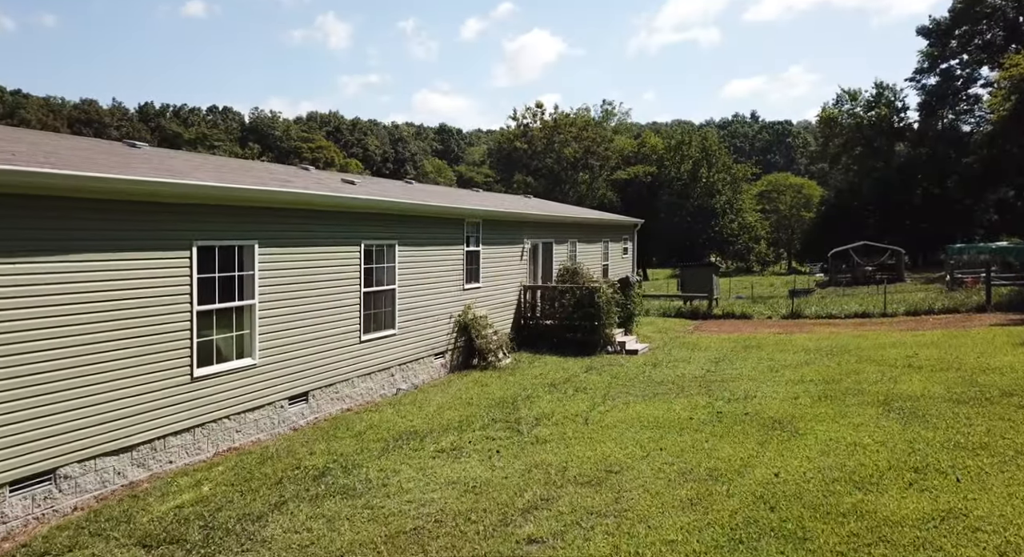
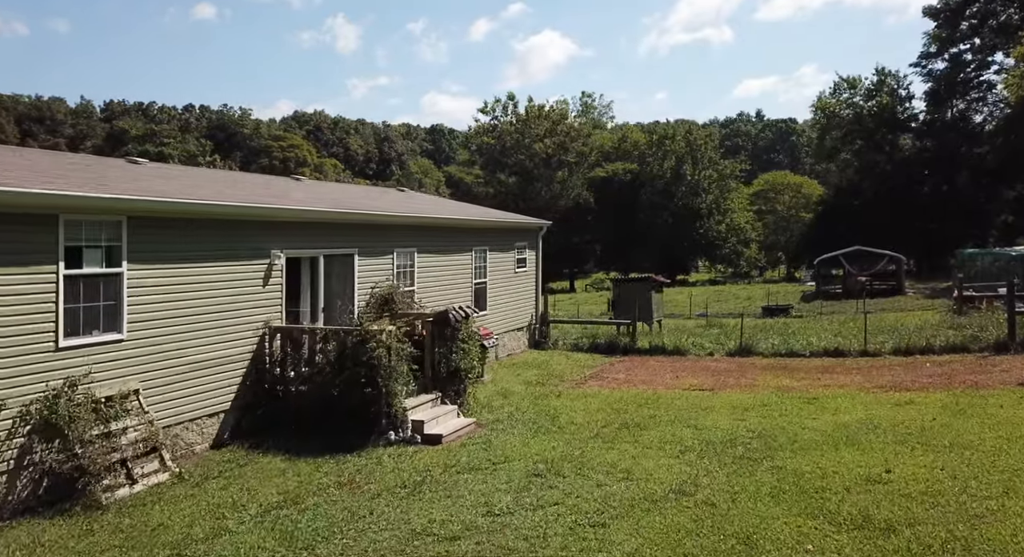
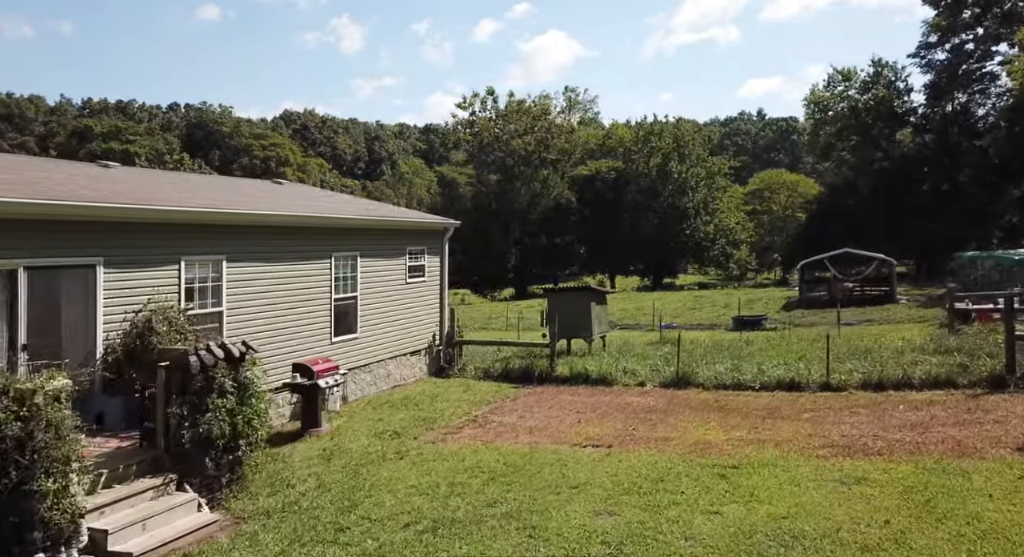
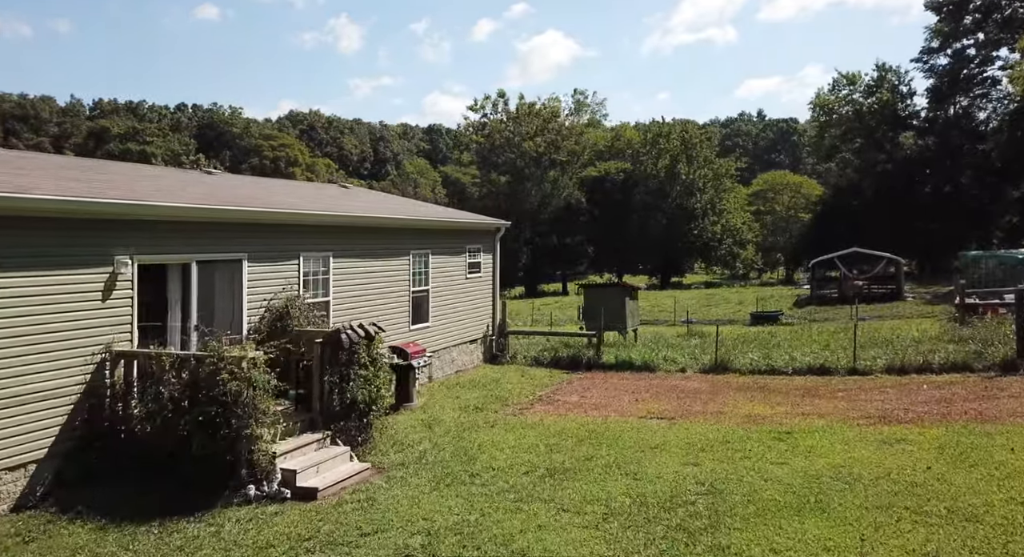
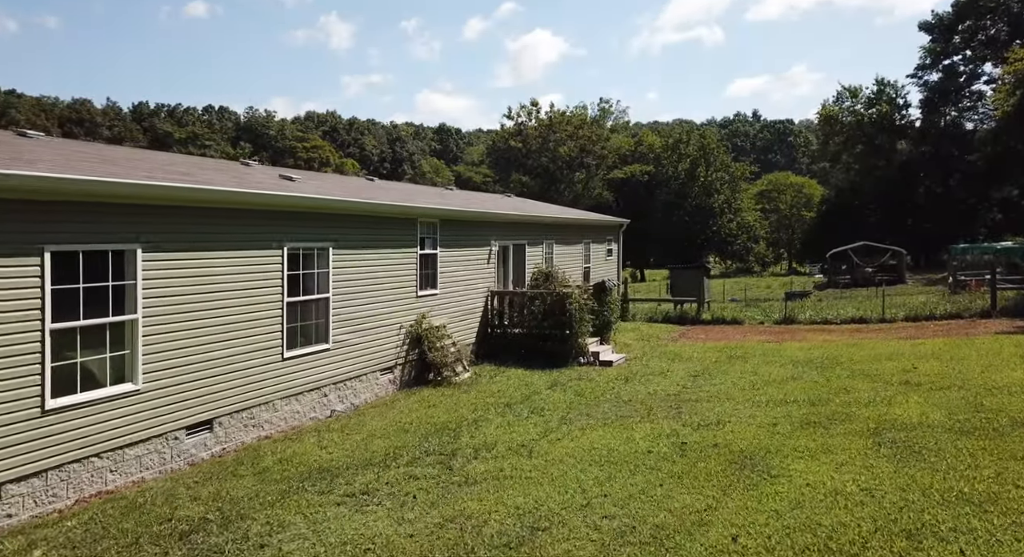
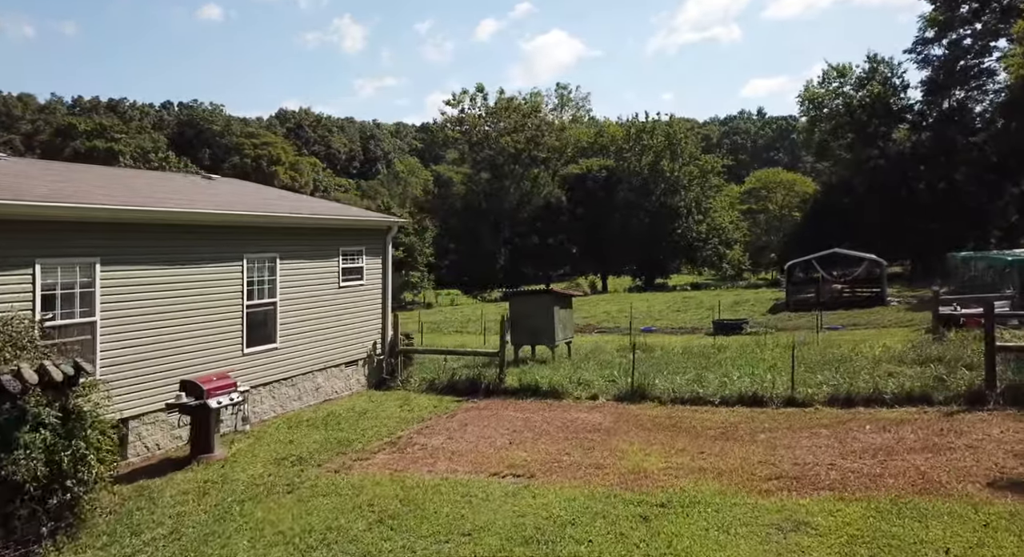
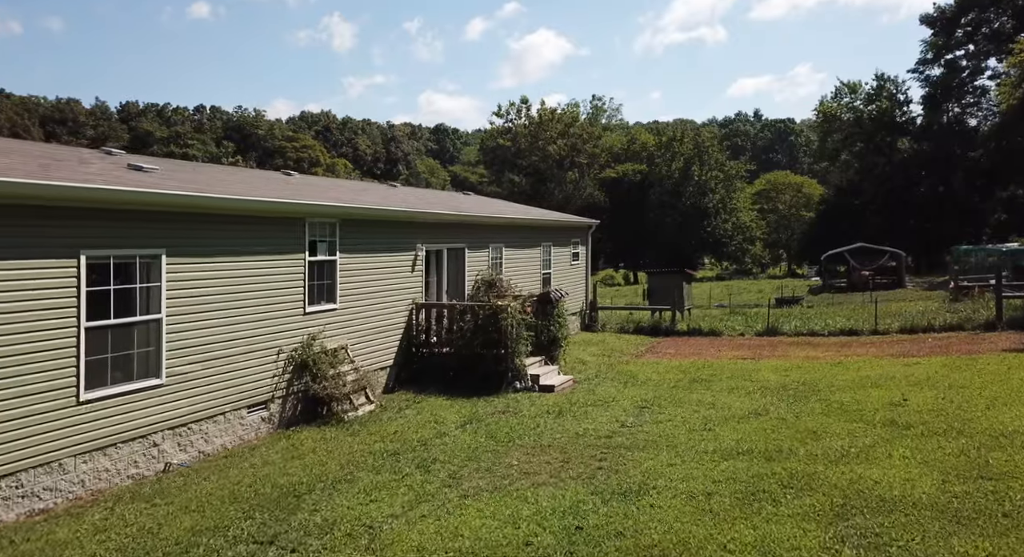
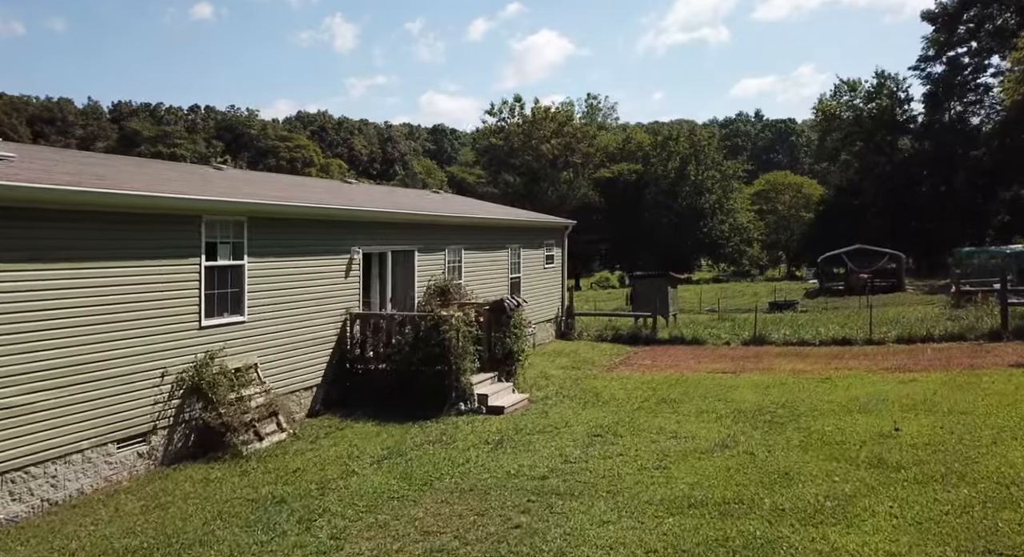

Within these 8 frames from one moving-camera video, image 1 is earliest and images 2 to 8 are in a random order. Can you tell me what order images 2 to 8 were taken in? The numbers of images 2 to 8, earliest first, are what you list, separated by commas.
5, 7, 8, 2, 4, 3, 6
